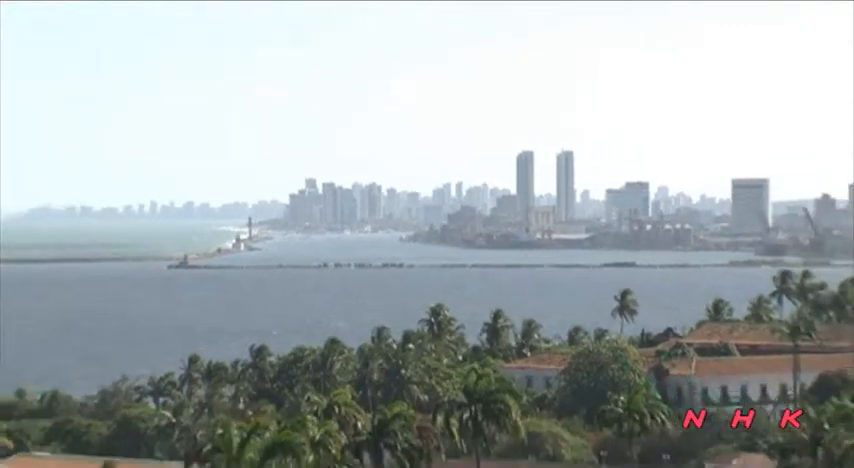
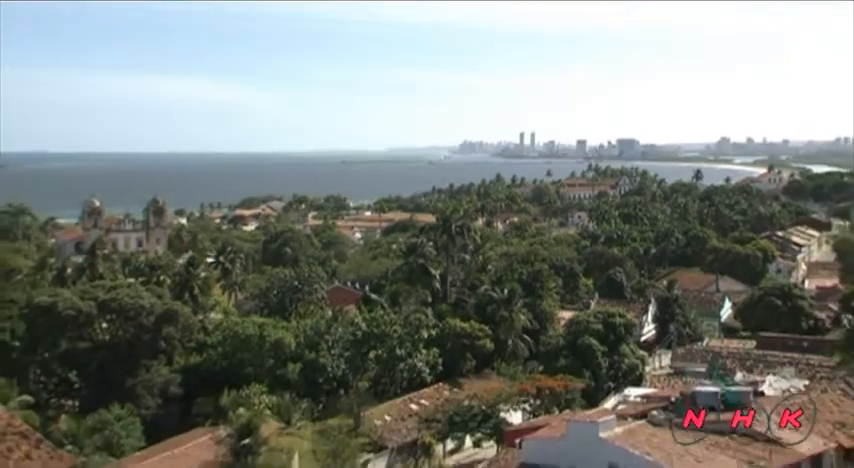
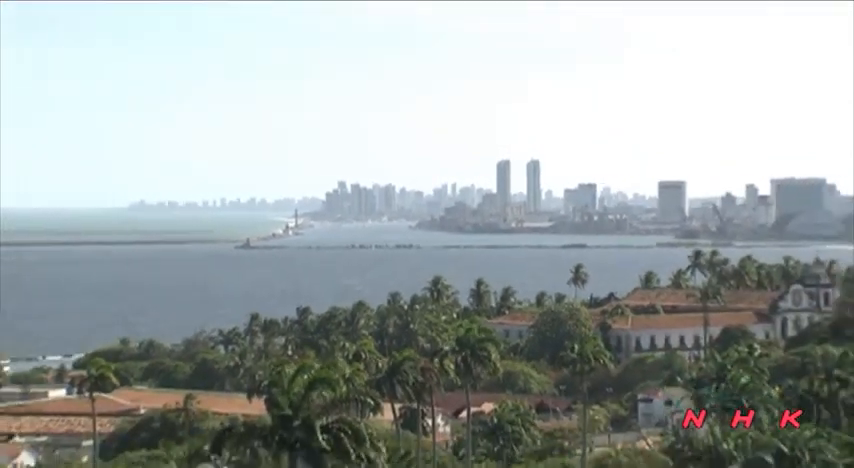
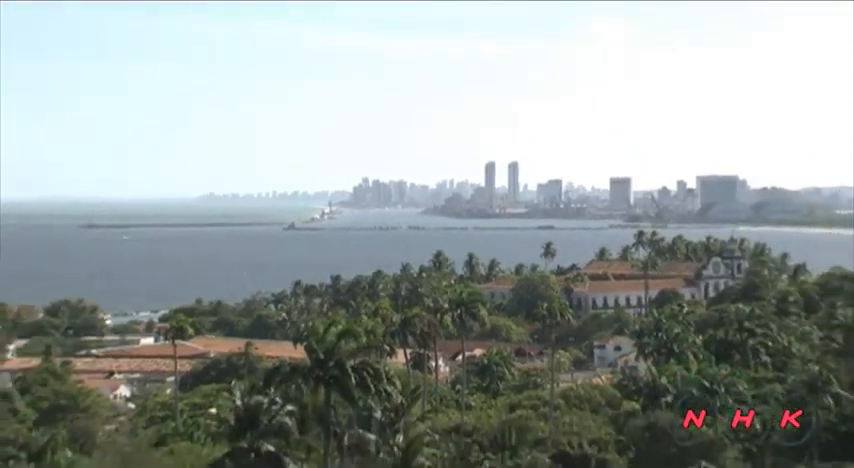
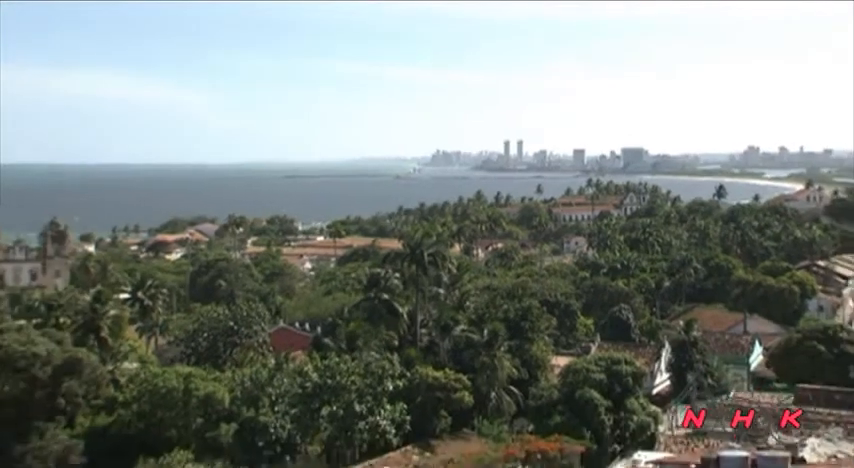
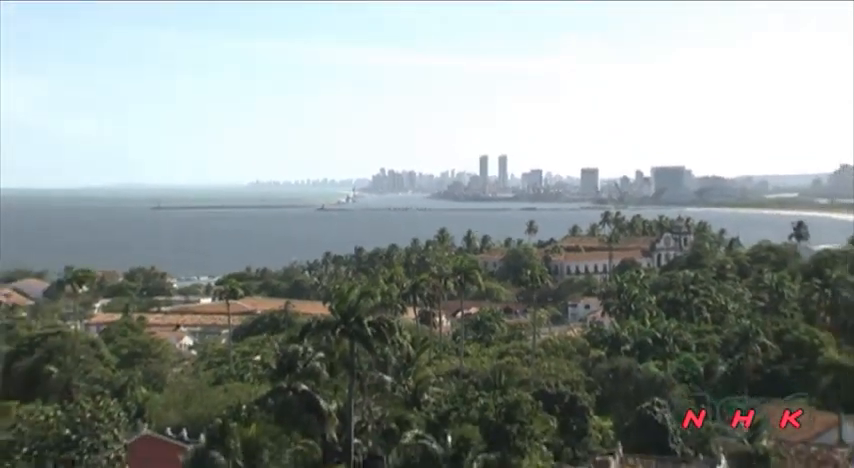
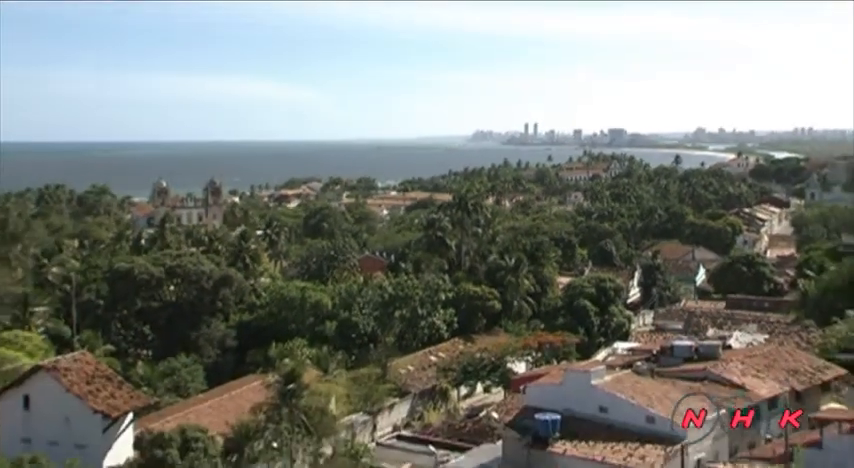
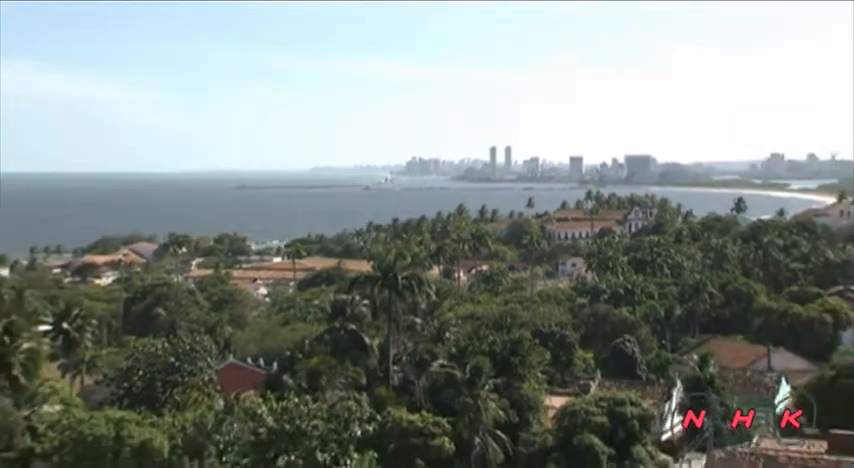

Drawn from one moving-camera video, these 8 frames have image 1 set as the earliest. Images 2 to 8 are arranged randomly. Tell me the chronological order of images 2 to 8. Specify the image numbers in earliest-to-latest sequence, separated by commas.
3, 4, 6, 8, 5, 2, 7
